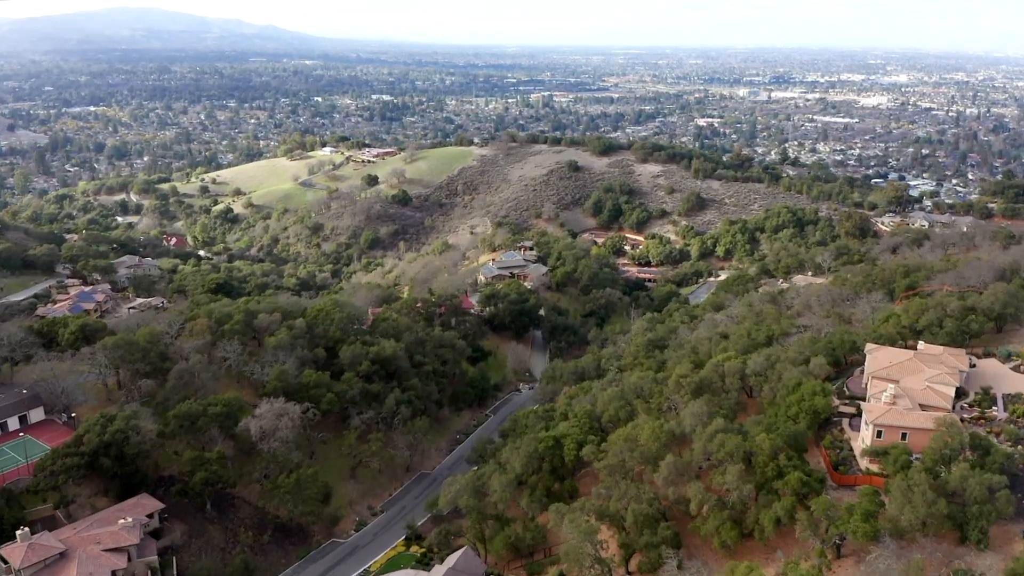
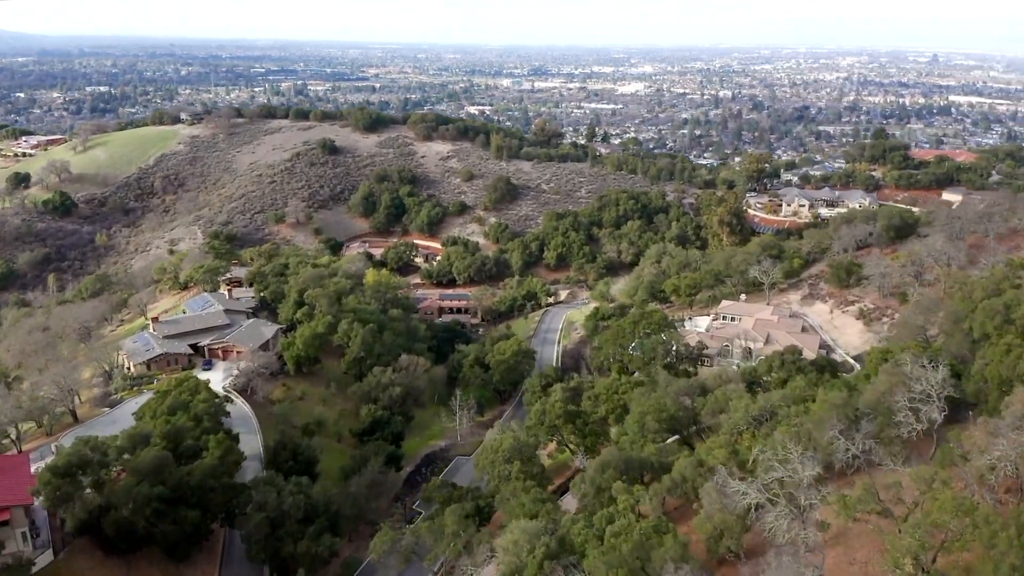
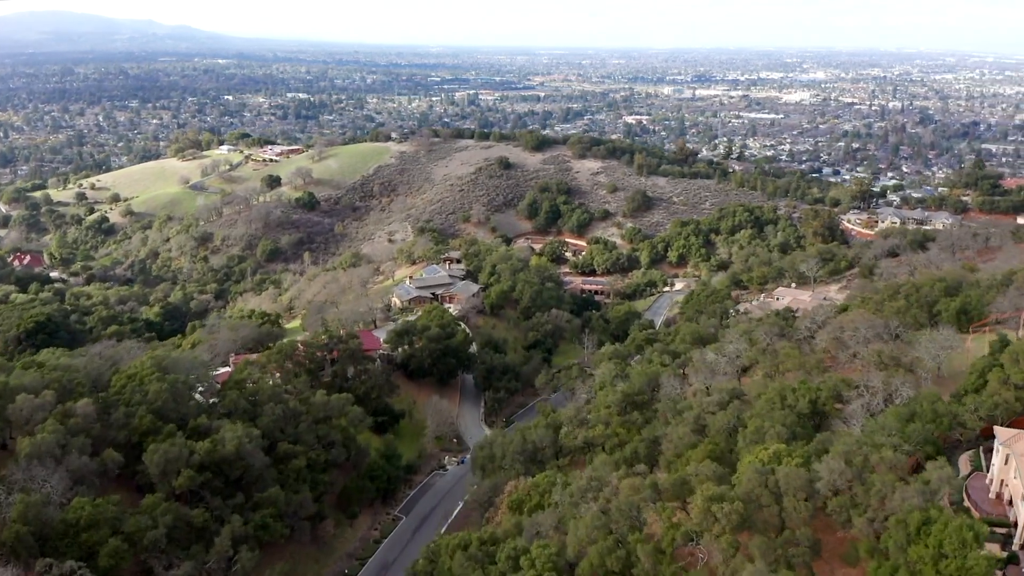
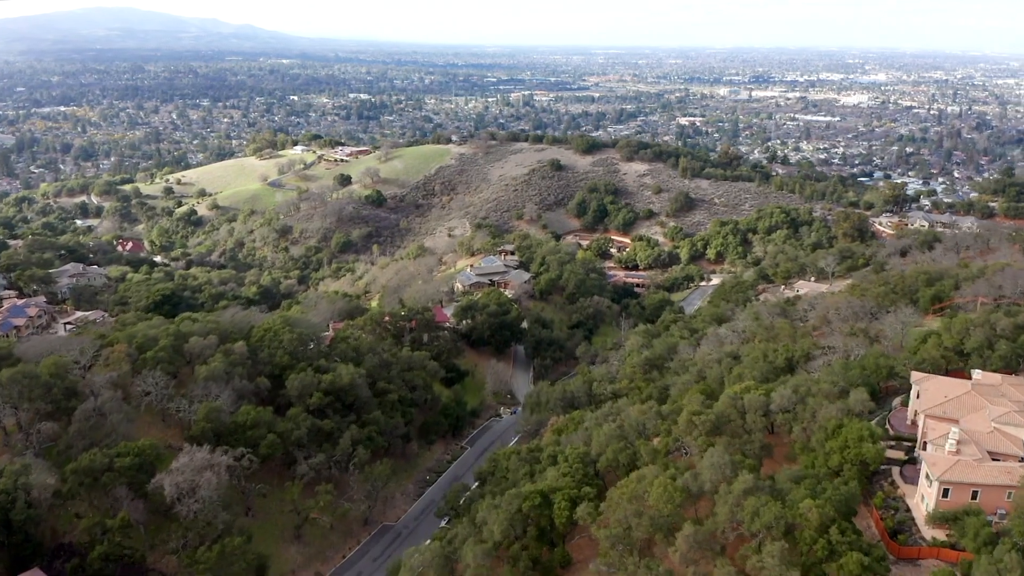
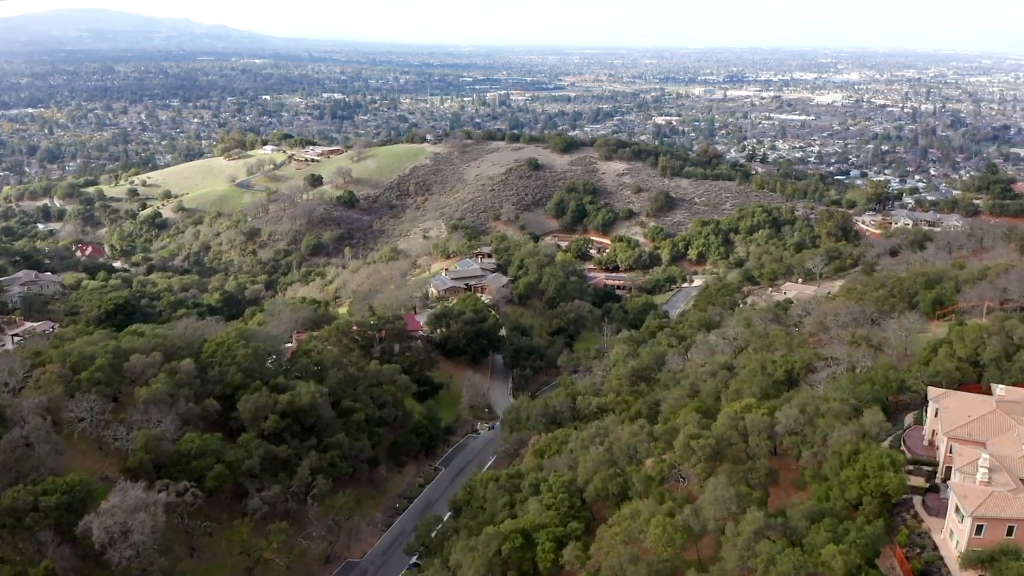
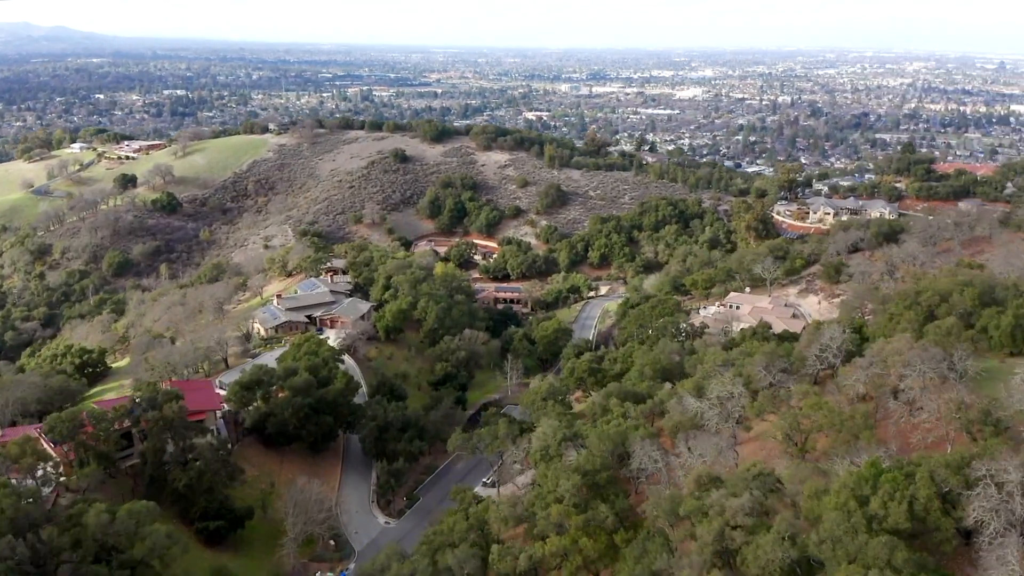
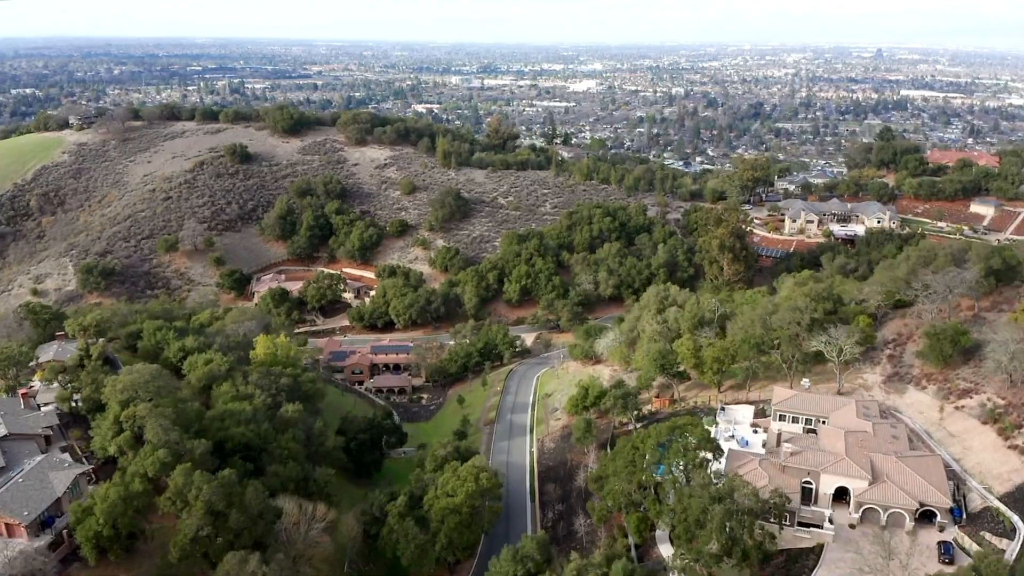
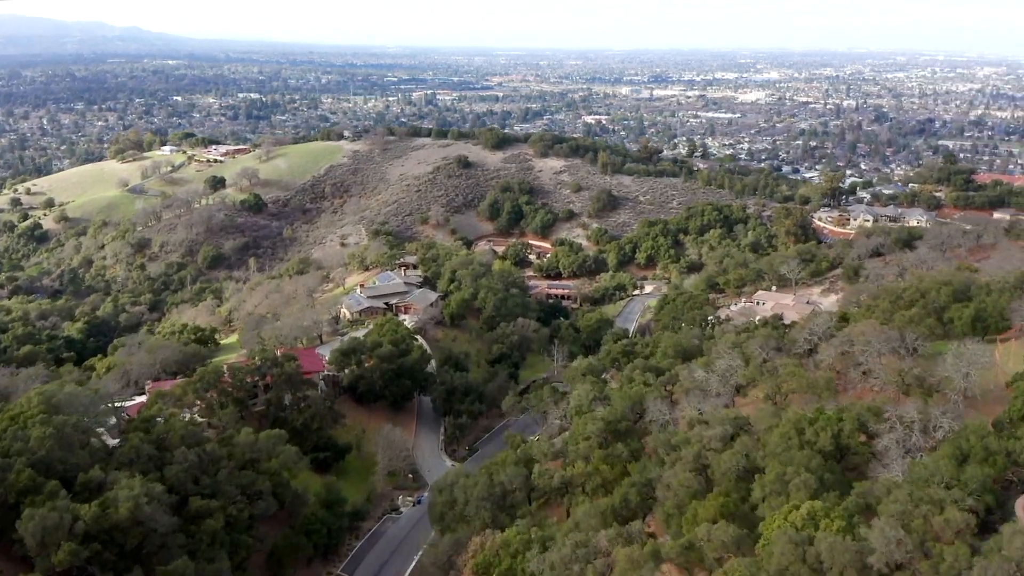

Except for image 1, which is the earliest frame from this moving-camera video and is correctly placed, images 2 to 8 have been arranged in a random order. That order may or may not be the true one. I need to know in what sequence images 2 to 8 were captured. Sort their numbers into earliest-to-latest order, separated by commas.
4, 5, 3, 8, 6, 2, 7
